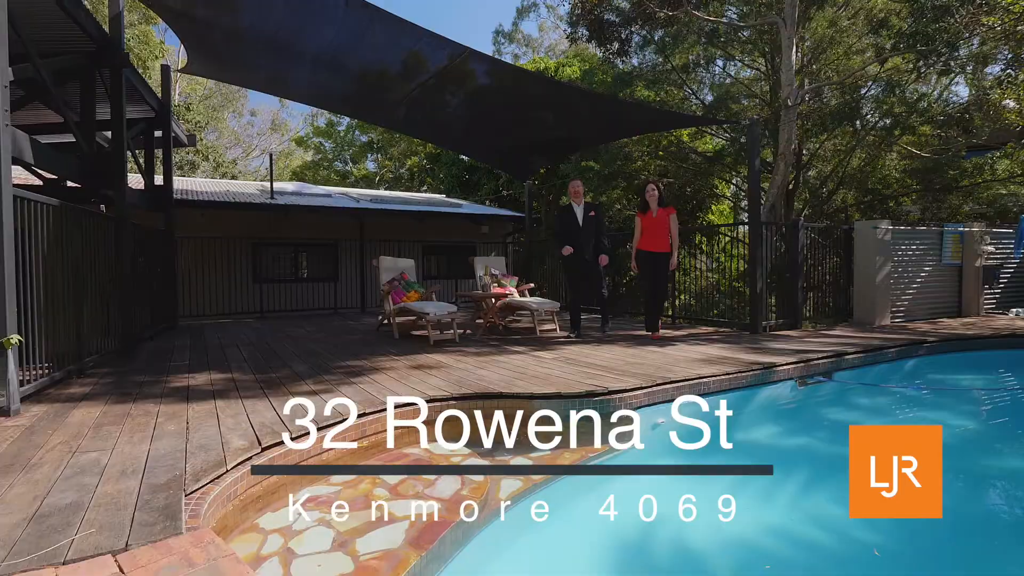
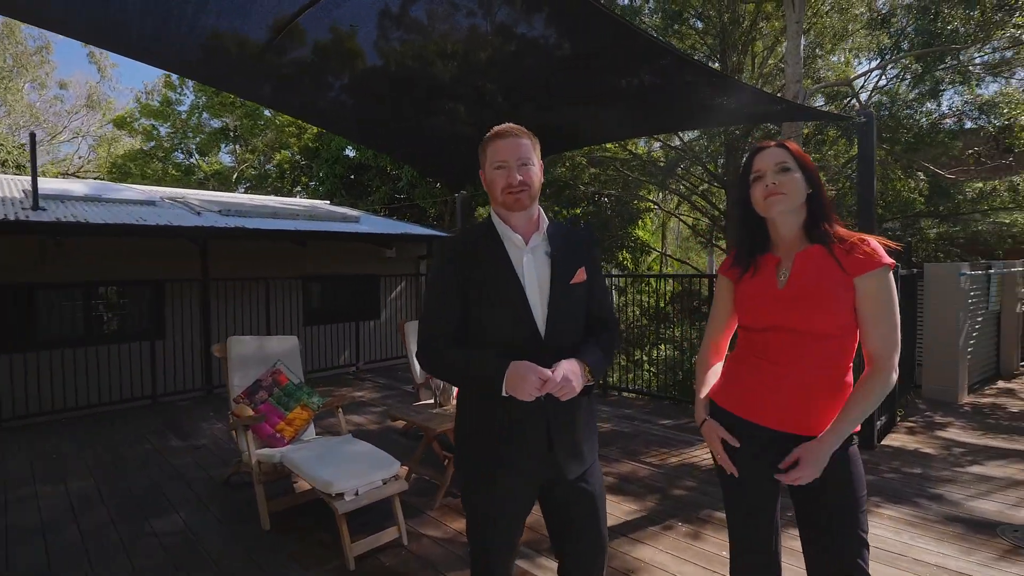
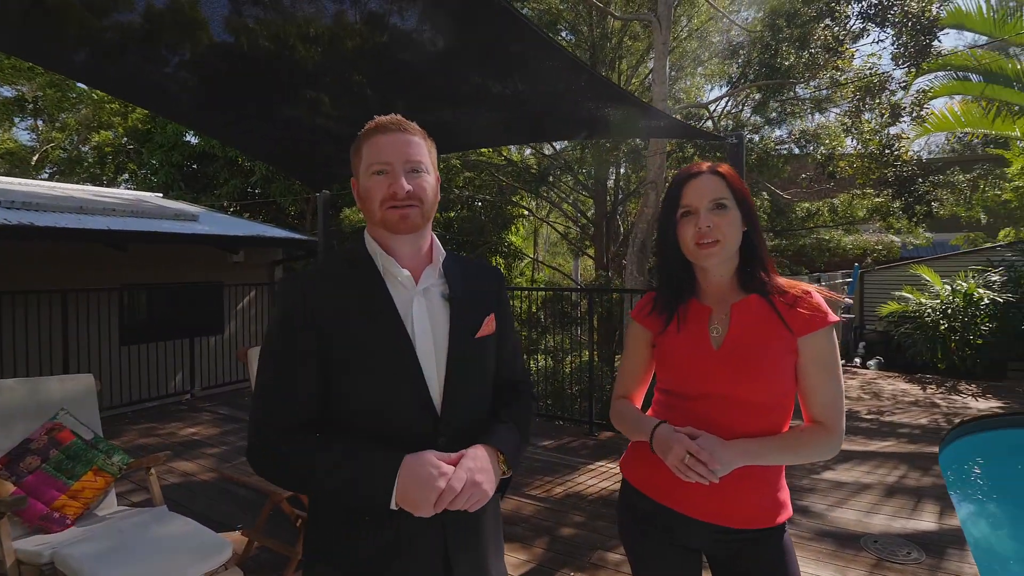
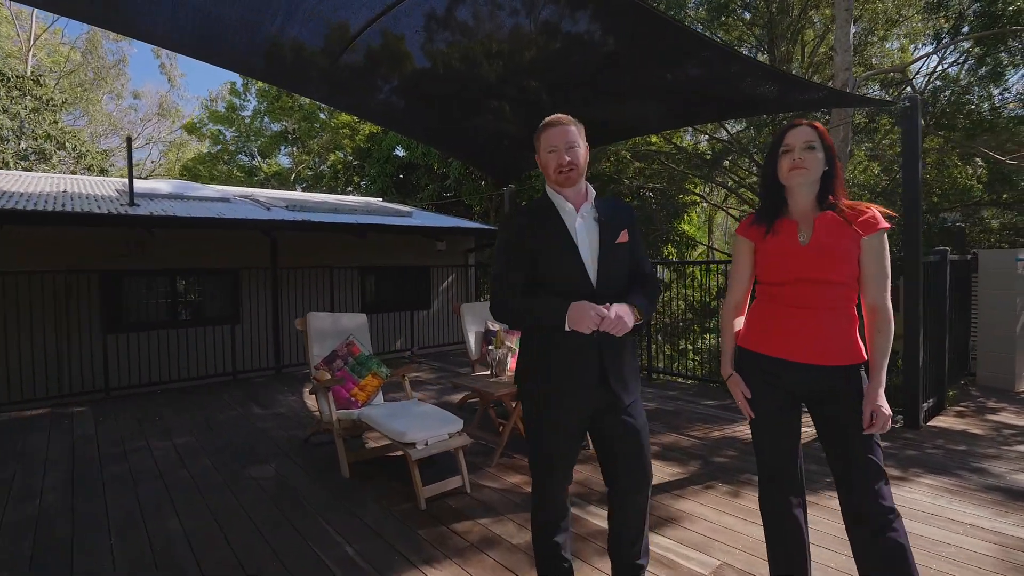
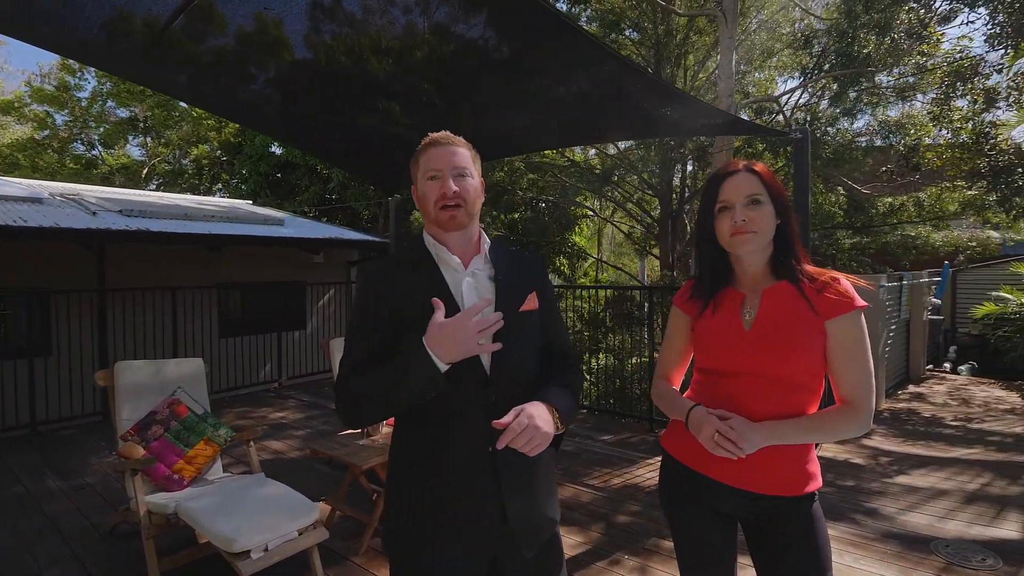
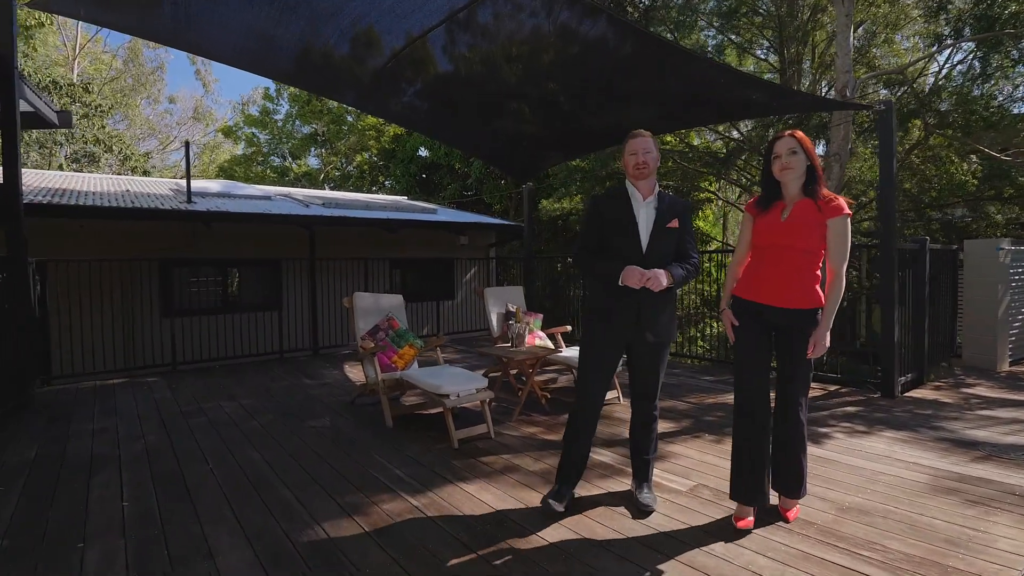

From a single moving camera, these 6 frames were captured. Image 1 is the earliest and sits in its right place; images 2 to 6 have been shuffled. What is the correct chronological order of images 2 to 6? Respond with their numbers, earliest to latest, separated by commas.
6, 4, 2, 5, 3
